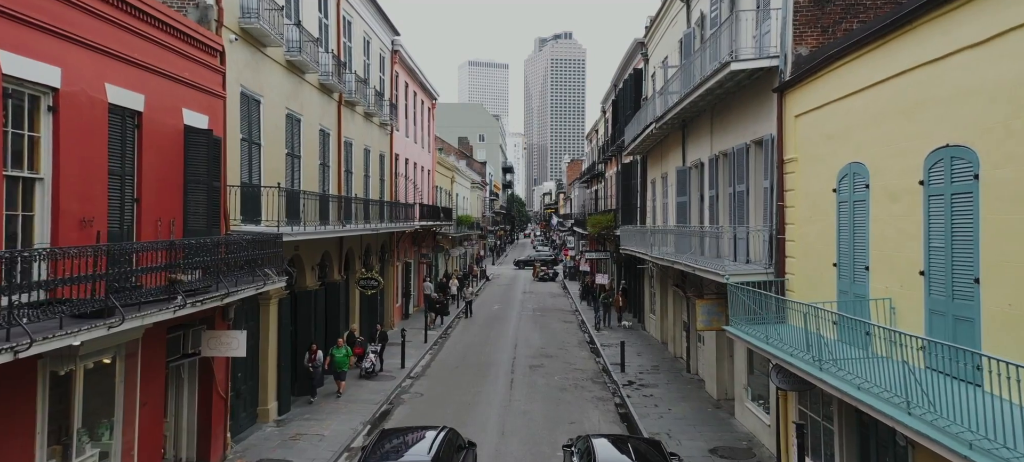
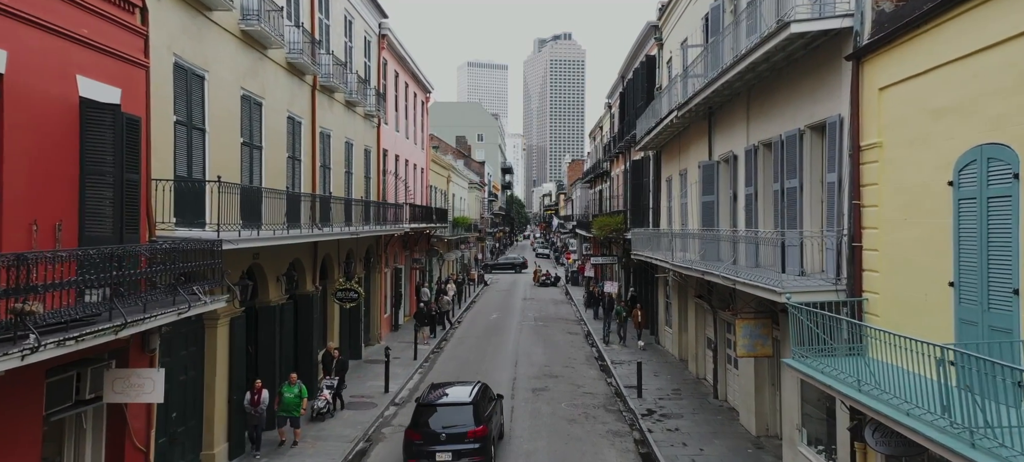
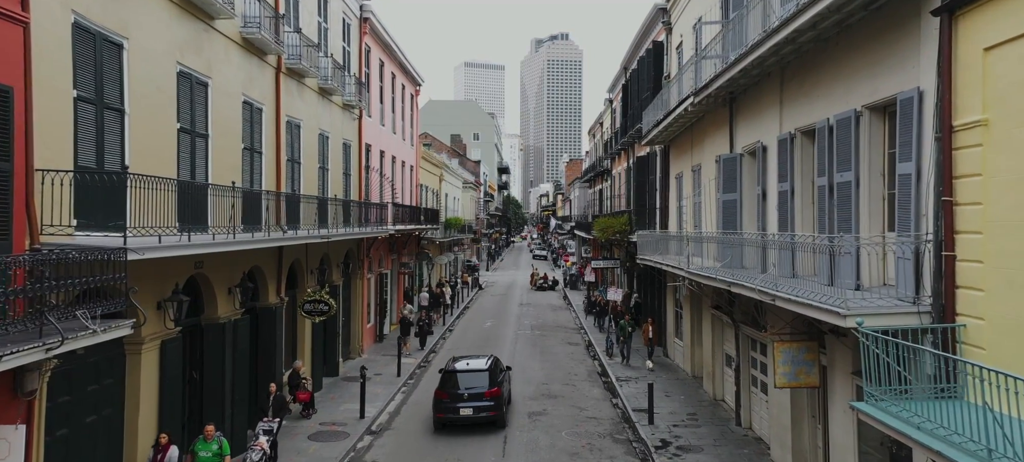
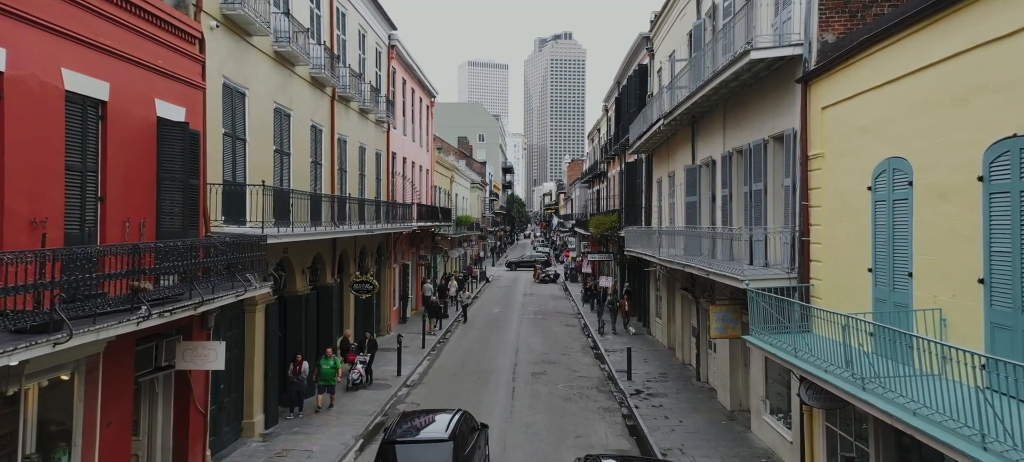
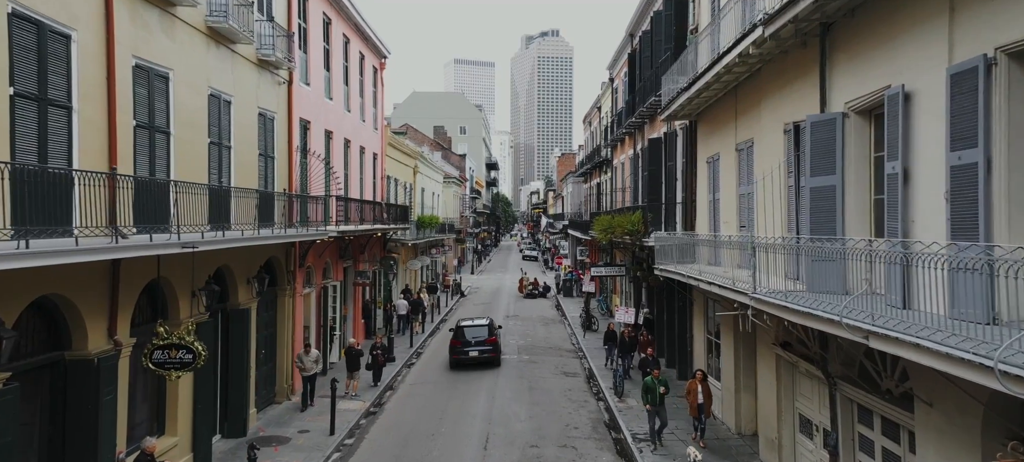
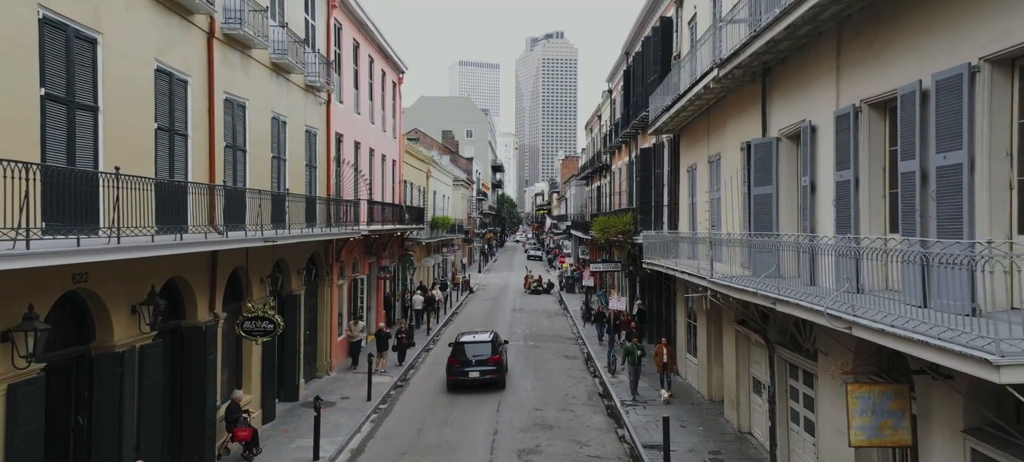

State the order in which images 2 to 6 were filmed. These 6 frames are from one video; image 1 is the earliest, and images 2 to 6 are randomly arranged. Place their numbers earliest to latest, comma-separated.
4, 2, 3, 6, 5
